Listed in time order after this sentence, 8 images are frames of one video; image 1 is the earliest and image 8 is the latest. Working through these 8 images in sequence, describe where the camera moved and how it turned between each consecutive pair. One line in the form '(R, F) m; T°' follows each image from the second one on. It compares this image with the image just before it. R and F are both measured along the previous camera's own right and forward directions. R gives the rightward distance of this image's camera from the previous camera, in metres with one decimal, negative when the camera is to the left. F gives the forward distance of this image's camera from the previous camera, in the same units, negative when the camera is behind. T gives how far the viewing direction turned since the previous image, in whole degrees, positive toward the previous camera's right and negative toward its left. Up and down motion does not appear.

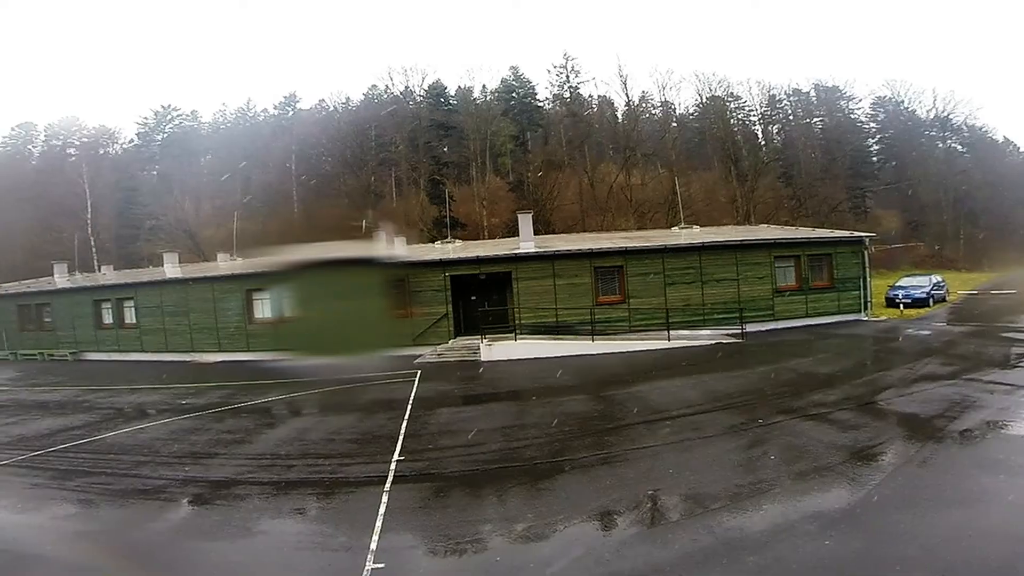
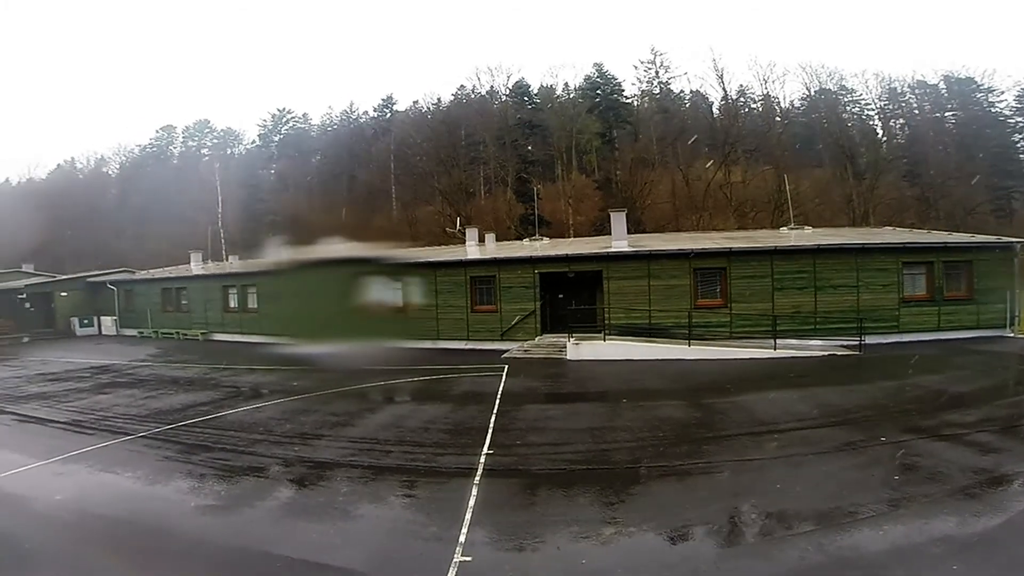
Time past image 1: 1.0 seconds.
(-0.4, 0.0) m; -8°
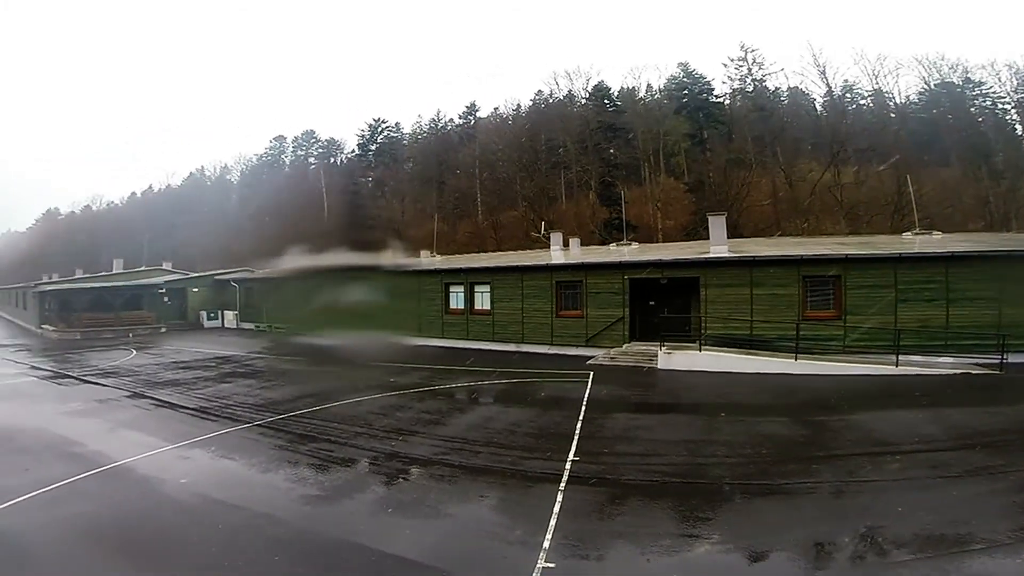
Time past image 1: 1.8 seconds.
(-0.5, 0.0) m; -7°
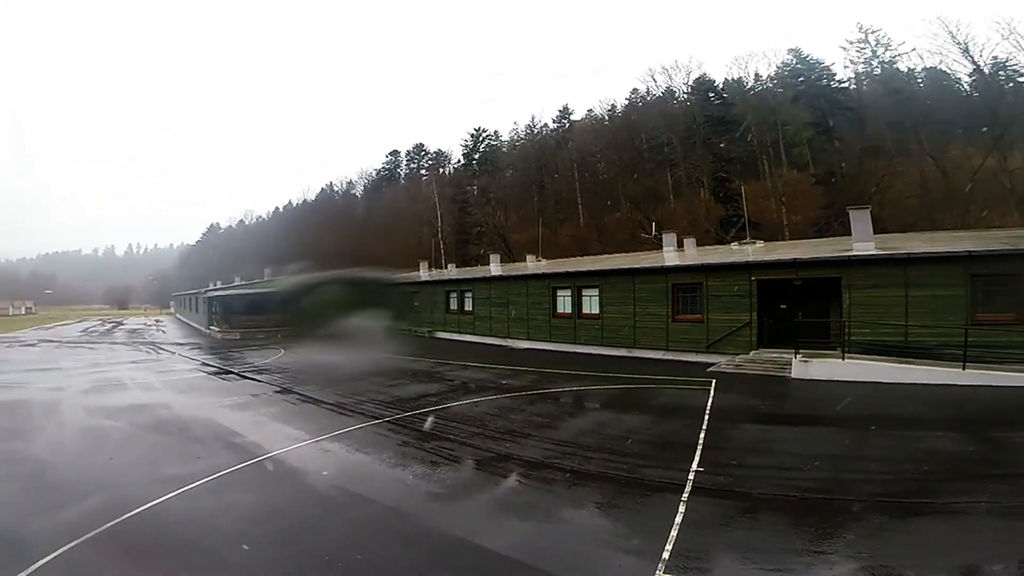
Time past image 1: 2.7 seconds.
(-0.6, 0.0) m; -9°
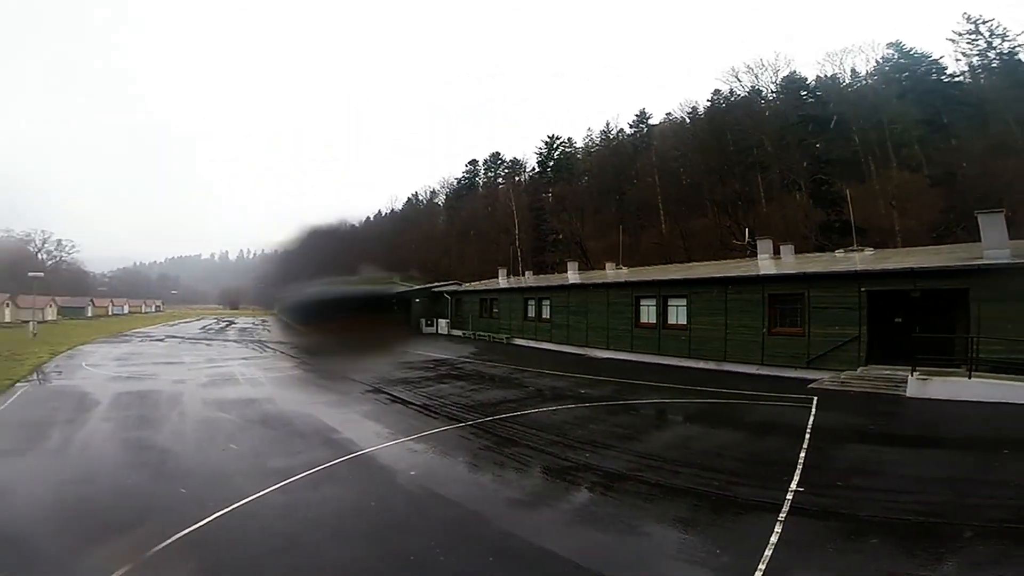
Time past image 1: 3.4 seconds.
(-0.3, 0.0) m; -7°
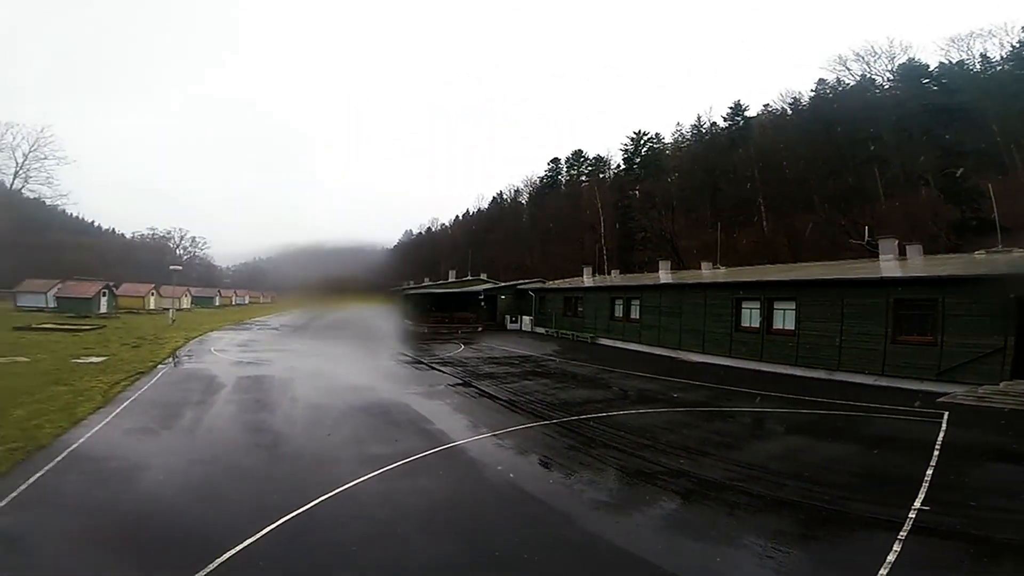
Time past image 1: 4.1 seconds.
(-0.4, 0.0) m; -7°
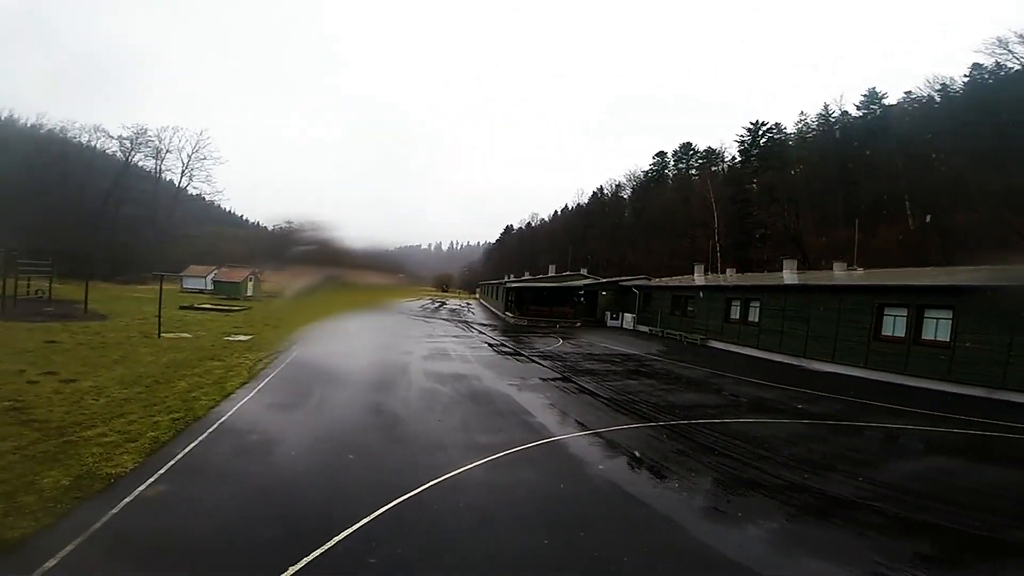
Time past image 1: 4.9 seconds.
(-0.5, 0.0) m; -9°
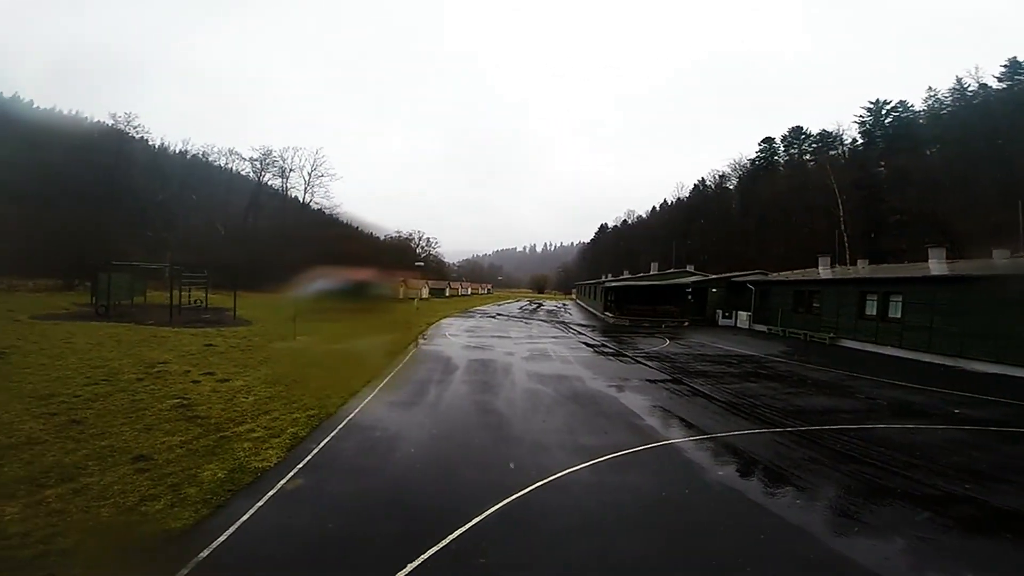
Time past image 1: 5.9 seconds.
(-0.7, 0.0) m; -8°
